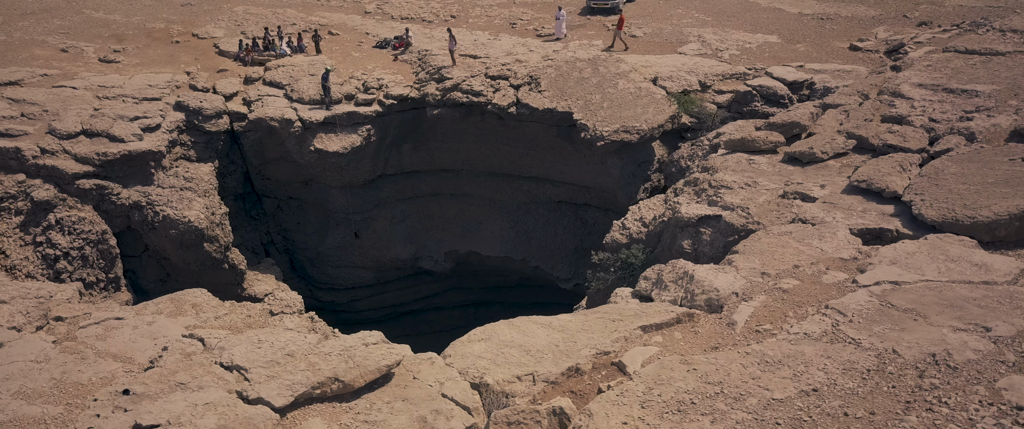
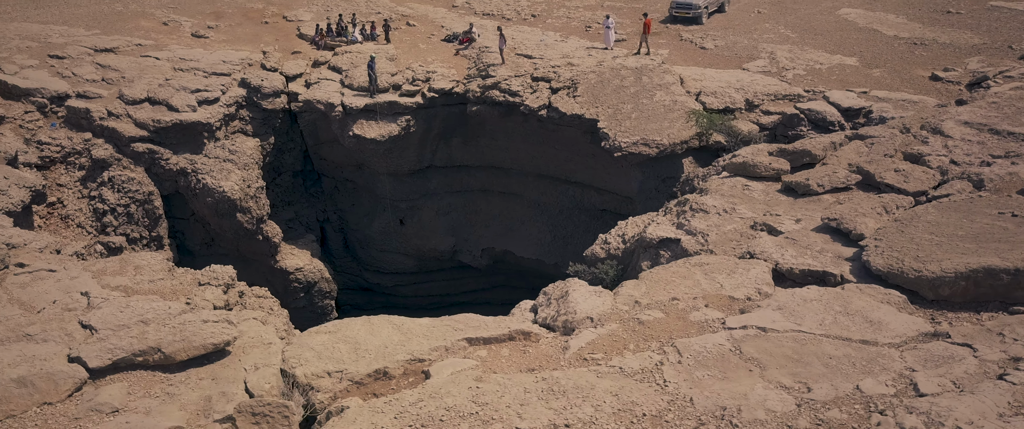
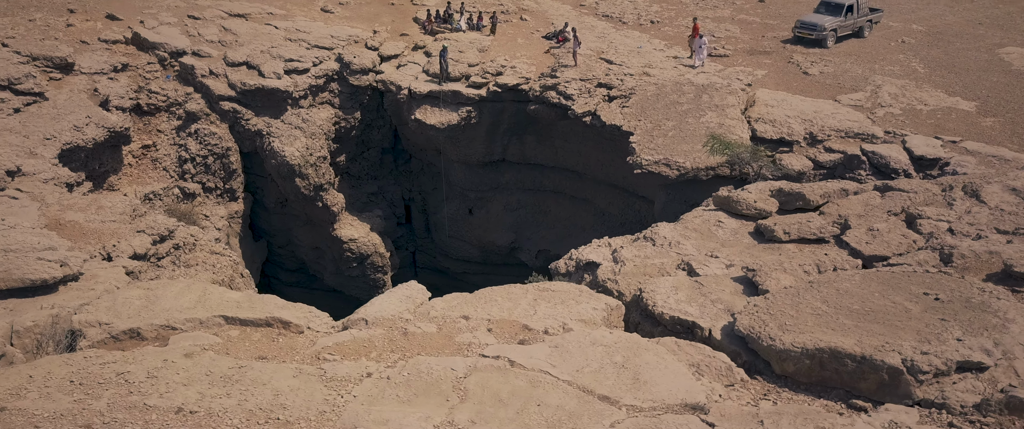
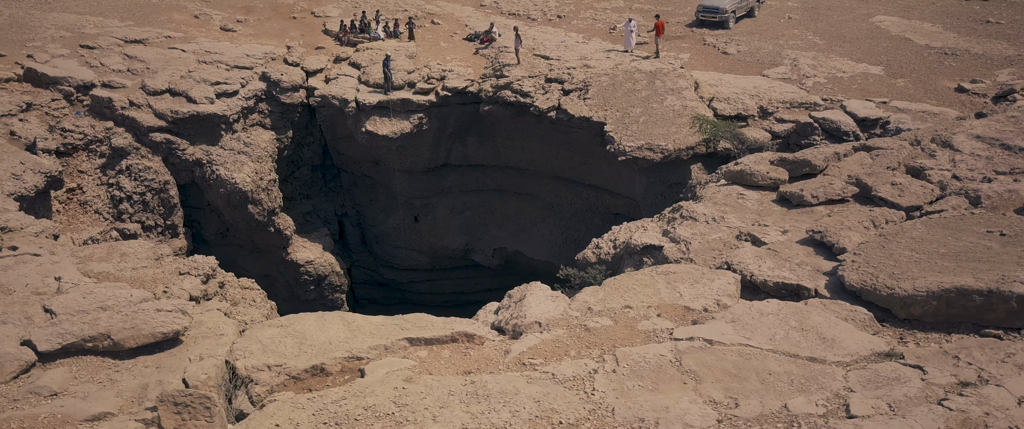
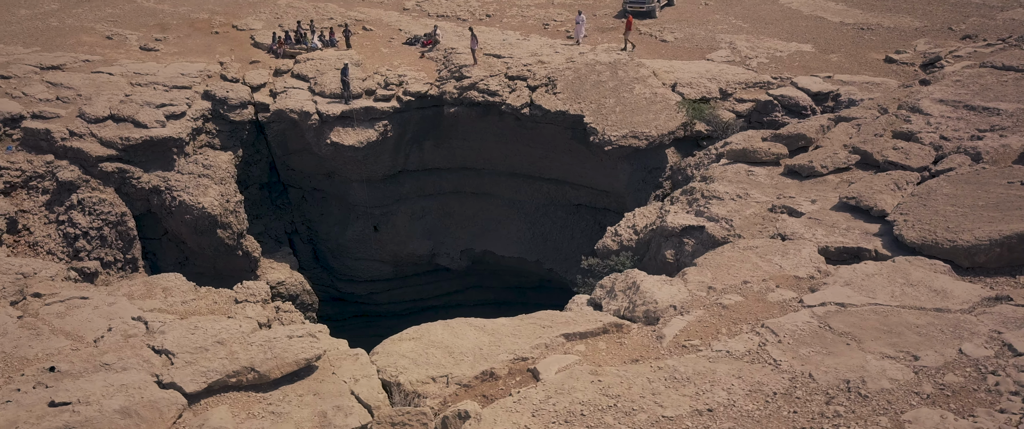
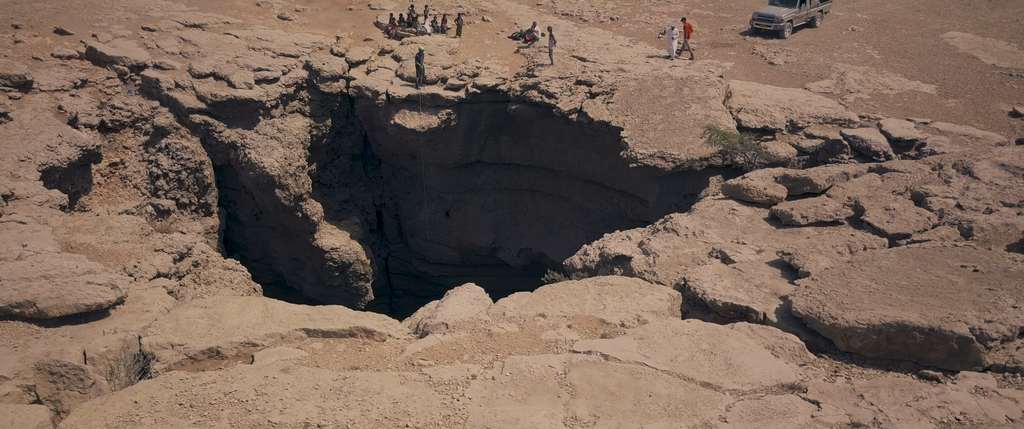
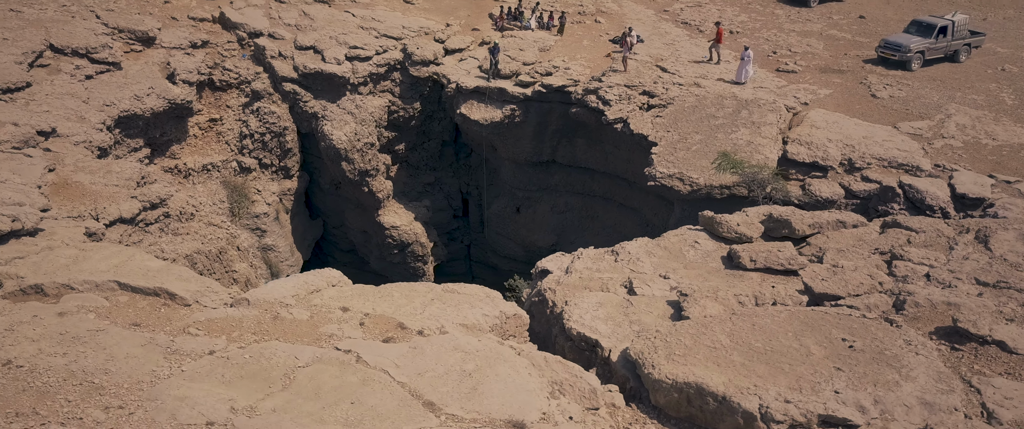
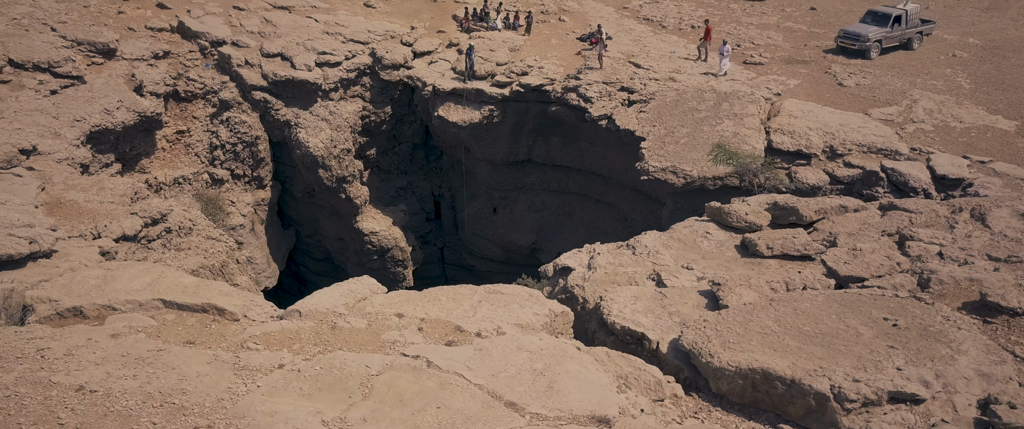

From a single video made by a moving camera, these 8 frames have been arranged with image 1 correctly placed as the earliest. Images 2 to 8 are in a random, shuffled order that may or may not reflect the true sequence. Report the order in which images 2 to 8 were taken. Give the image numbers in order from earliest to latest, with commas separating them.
5, 2, 4, 6, 3, 8, 7
